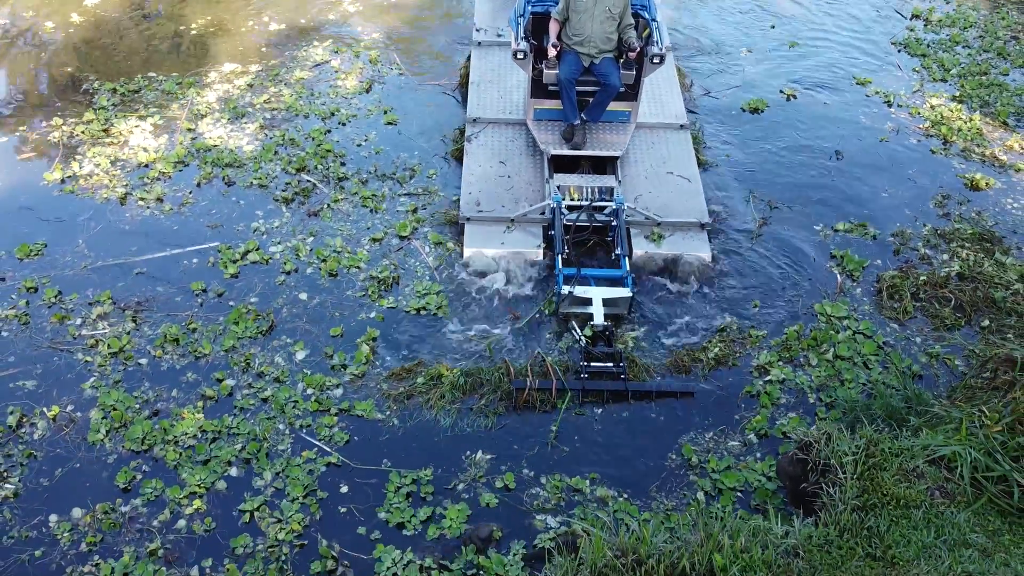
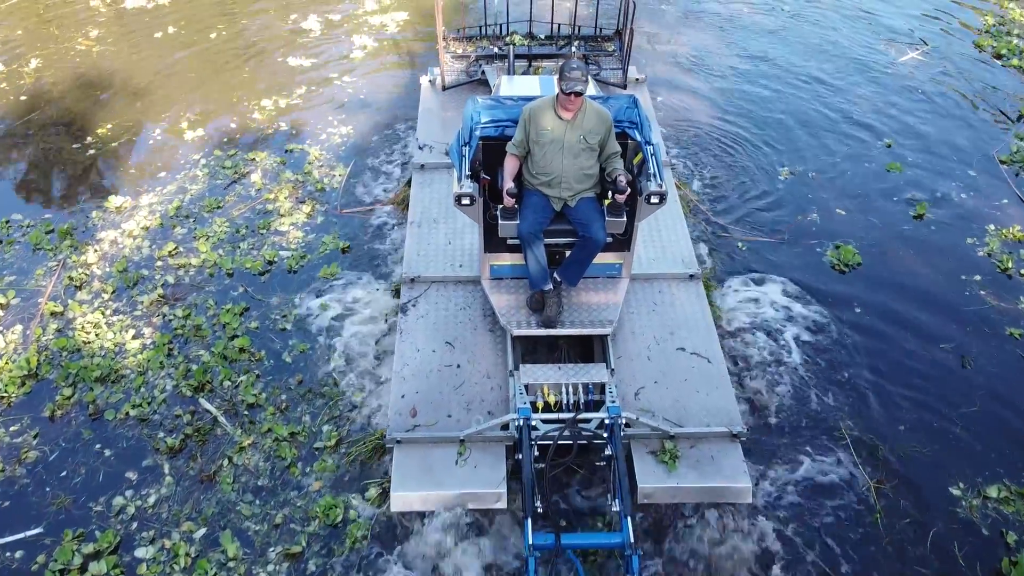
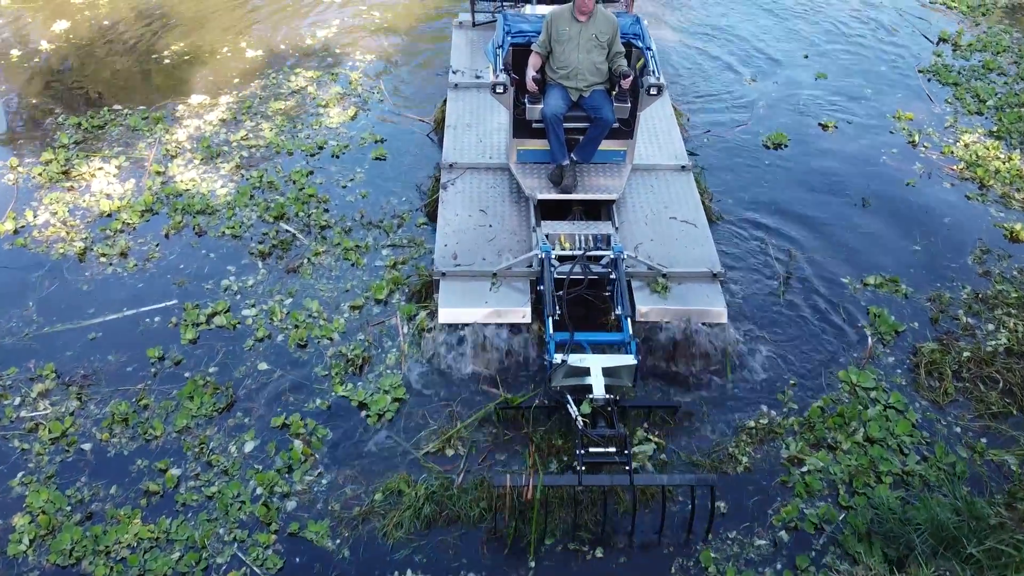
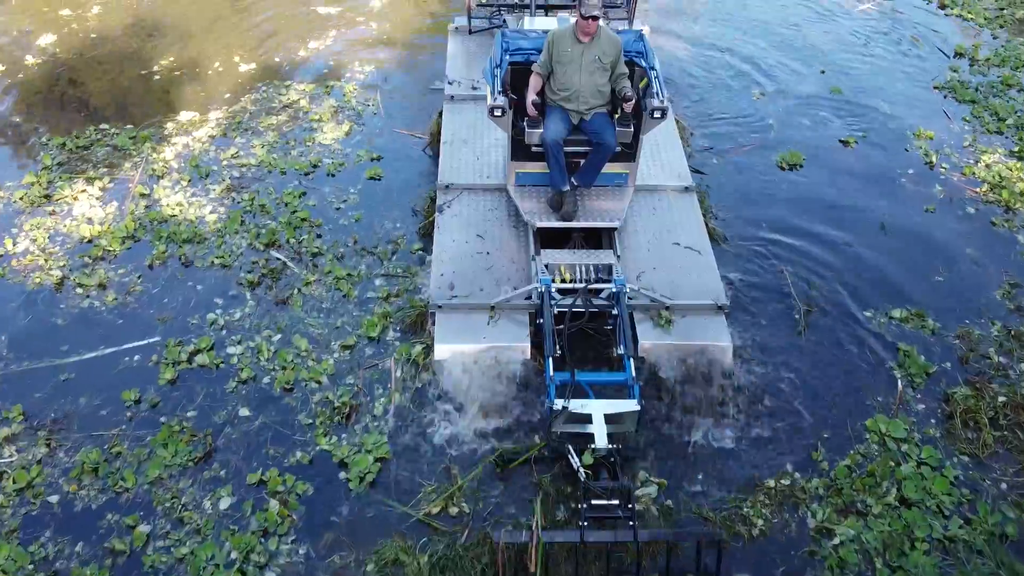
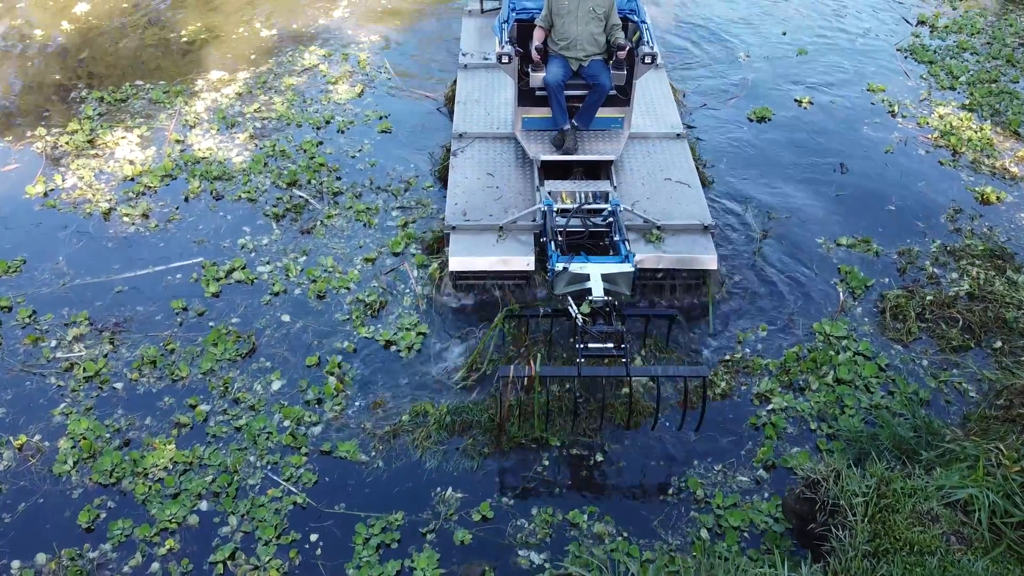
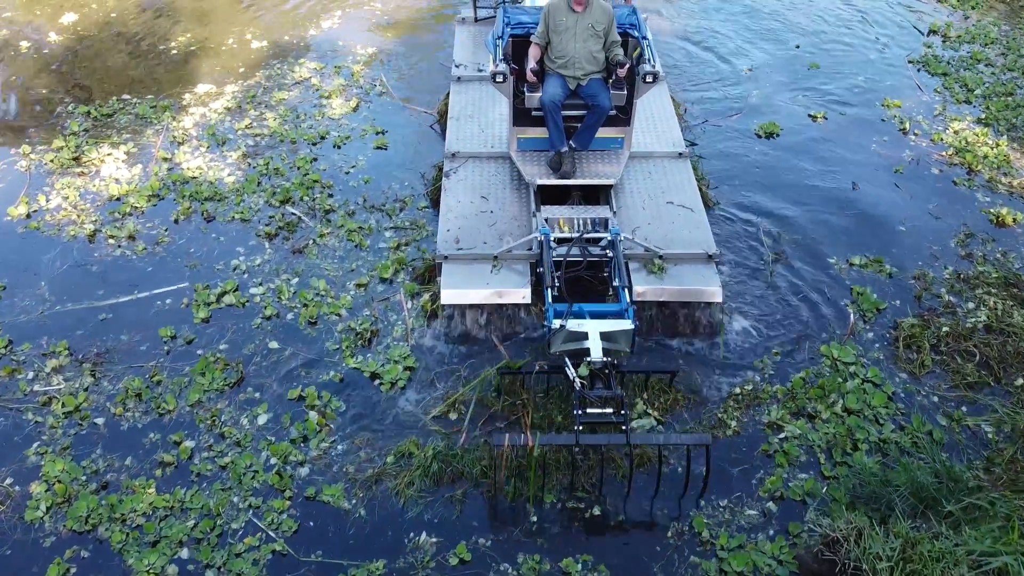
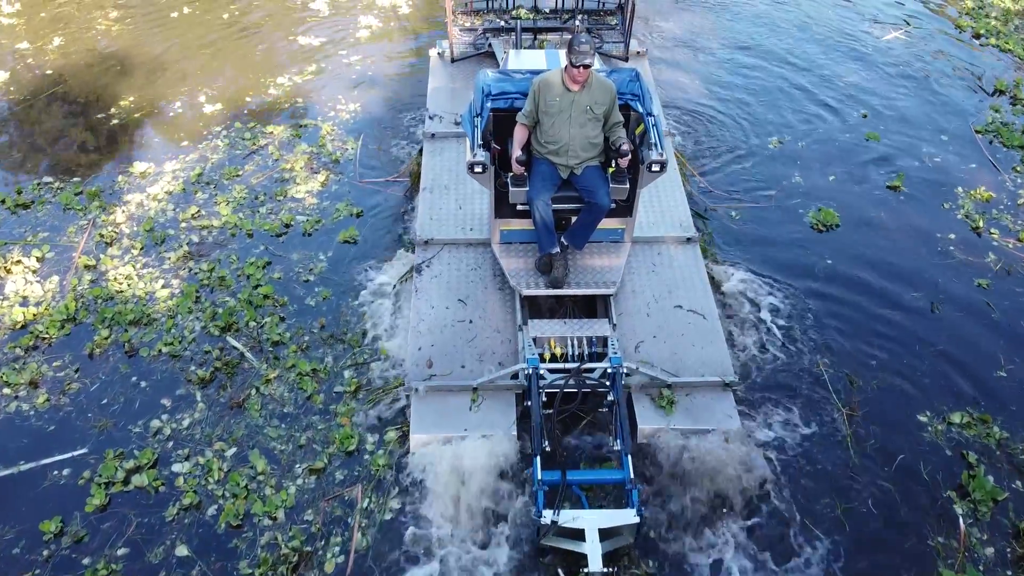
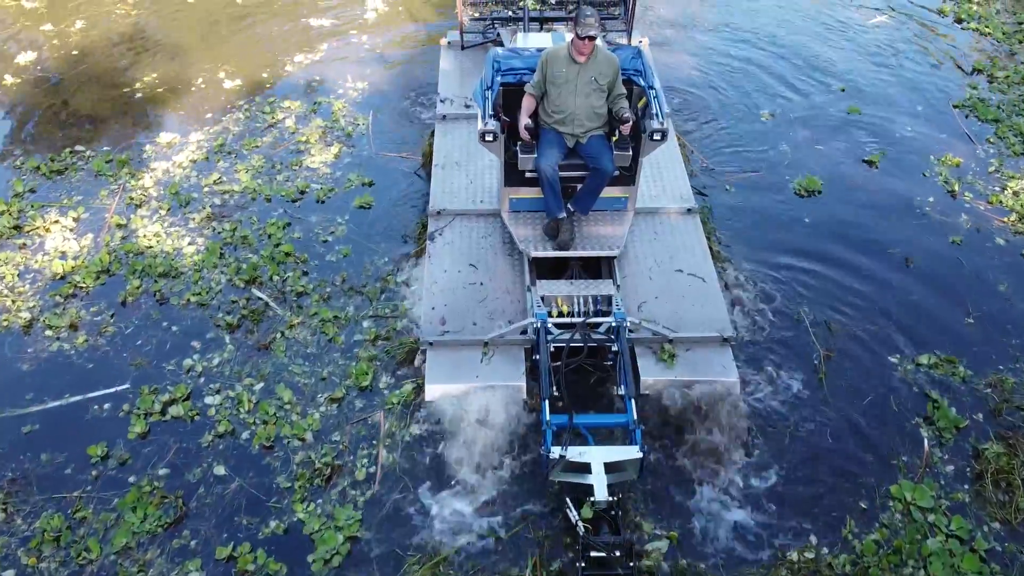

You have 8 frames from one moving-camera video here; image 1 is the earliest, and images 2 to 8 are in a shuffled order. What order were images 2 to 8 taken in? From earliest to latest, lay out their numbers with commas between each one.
5, 6, 3, 4, 8, 7, 2
